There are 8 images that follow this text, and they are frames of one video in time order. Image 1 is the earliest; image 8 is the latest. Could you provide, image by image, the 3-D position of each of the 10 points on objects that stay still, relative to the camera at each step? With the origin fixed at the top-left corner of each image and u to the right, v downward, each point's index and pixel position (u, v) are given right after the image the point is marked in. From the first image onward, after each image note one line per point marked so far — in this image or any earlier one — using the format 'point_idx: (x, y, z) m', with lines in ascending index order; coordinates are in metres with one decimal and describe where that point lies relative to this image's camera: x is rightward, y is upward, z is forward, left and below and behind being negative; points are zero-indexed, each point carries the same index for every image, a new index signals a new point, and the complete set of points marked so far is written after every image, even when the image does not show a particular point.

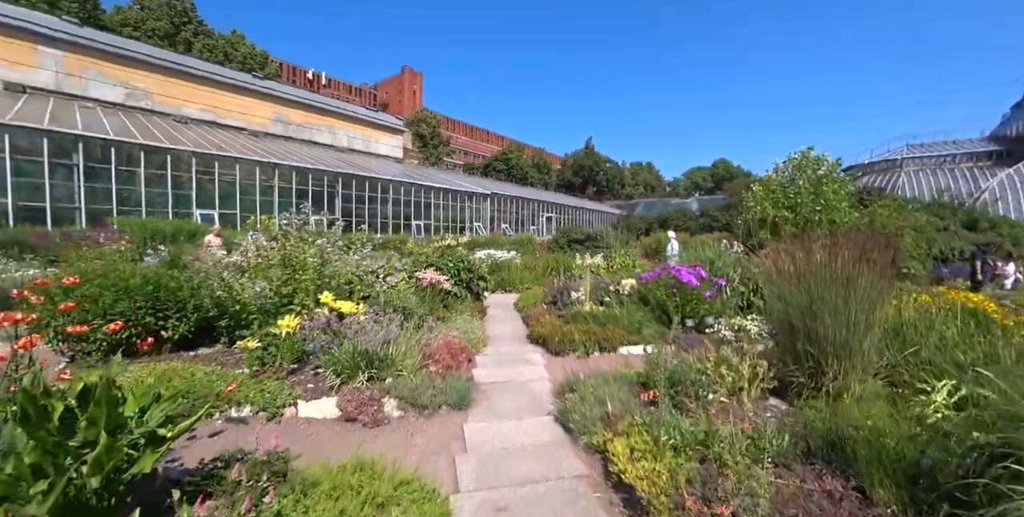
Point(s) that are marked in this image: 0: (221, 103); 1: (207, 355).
0: (-13.1, +6.9, +19.9) m
1: (-3.2, -1.0, +4.6) m
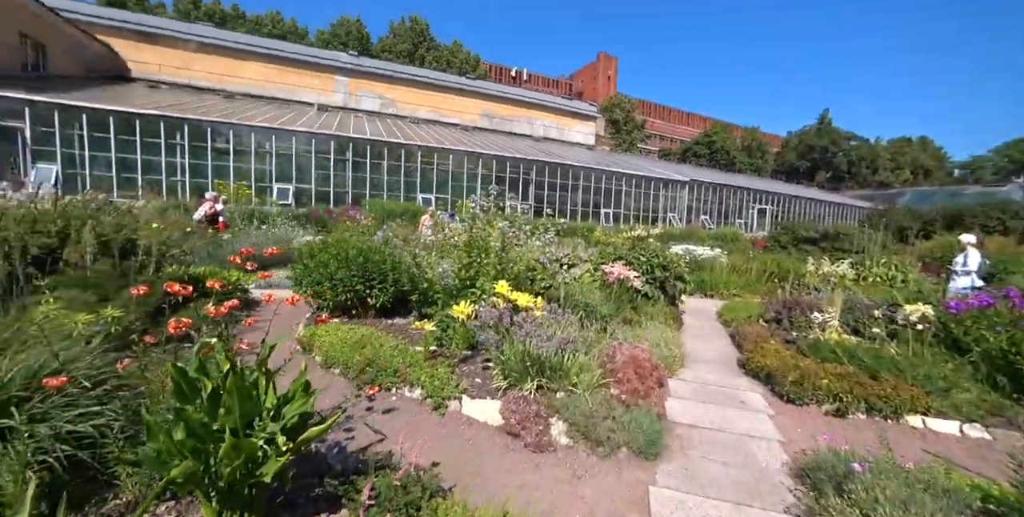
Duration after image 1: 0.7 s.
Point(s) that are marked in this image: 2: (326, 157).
0: (-3.6, +8.1, +22.6) m
1: (-1.3, -0.8, +4.9) m
2: (-5.8, +3.1, +13.4) m
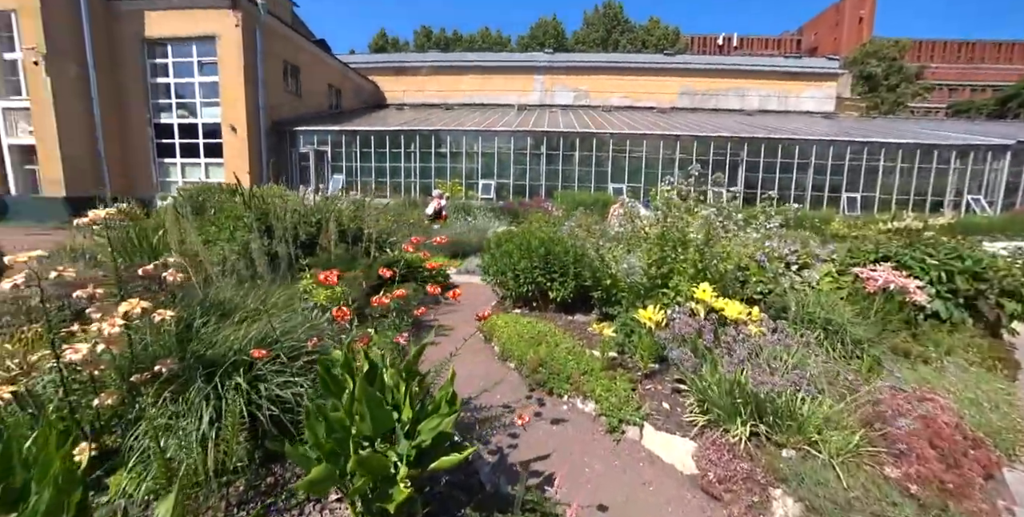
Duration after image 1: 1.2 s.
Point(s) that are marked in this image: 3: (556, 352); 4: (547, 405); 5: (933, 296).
0: (+6.1, +8.4, +21.4) m
1: (+0.7, -0.7, +4.5) m
2: (+0.2, +3.4, +14.0) m
3: (+0.4, -0.9, +4.2) m
4: (+0.3, -1.1, +3.2) m
5: (+3.8, -0.3, +4.1) m
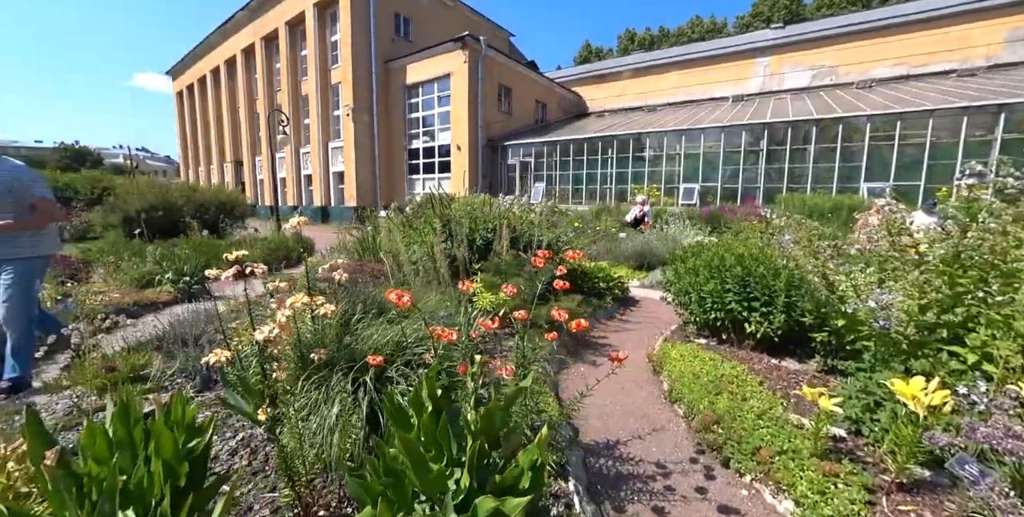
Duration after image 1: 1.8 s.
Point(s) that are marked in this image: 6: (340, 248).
0: (+15.0, +7.4, +15.9) m
1: (+2.1, -0.9, +3.3) m
2: (+6.2, +2.9, +12.0) m
3: (+1.6, -1.1, +3.1) m
4: (+1.1, -1.2, +2.3) m
5: (+4.7, -0.6, +1.5) m
6: (-2.4, +0.2, +6.0) m
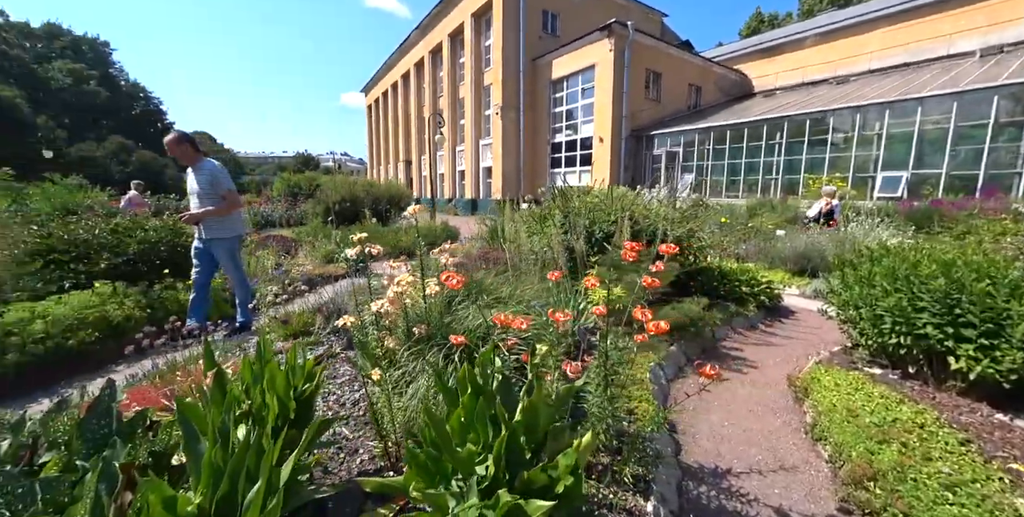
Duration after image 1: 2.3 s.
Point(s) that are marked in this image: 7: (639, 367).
0: (+19.6, +6.6, +9.4) m
1: (+2.6, -0.9, +2.3) m
2: (+9.7, +2.6, +9.0) m
3: (+2.1, -1.1, +2.3) m
4: (+1.3, -1.2, +1.8) m
5: (+4.4, -0.8, -0.3) m
6: (-0.6, +0.3, +6.4) m
7: (+1.0, -0.8, +3.4) m
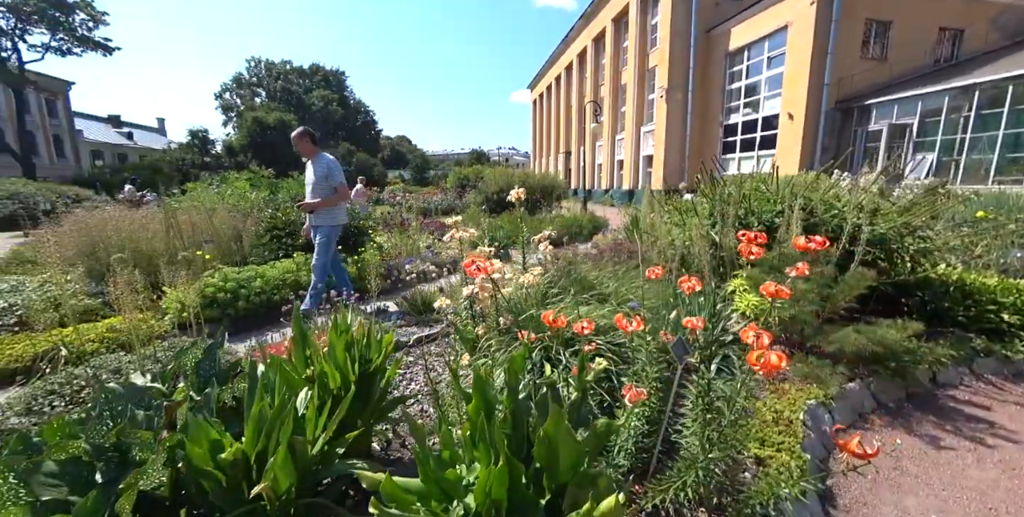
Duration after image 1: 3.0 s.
0: (+21.5, +5.4, +0.8) m
1: (+2.7, -1.0, +0.9) m
2: (+12.0, +2.0, +4.2) m
3: (+2.2, -1.2, +1.1) m
4: (+1.2, -1.2, +0.9) m
5: (+3.3, -1.0, -2.2) m
6: (+1.4, +0.4, +5.9) m
7: (+1.6, -0.8, +2.5) m
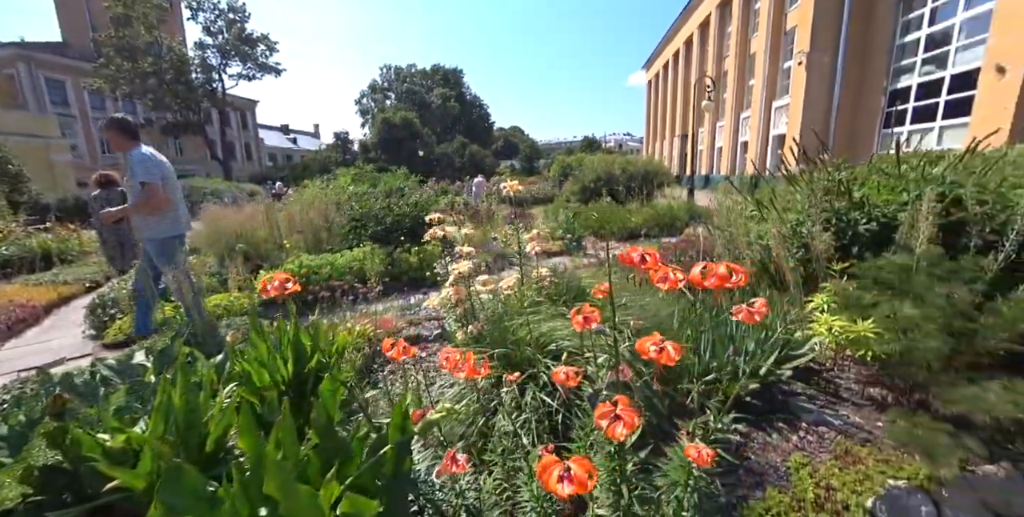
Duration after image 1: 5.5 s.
0: (+20.0, +4.7, -6.0) m
1: (+1.9, -1.1, -0.1) m
2: (+11.9, +1.7, +0.2) m
3: (+1.5, -1.3, +0.2) m
4: (+0.5, -1.2, +0.3) m
5: (+1.6, -1.2, -3.3) m
6: (+2.2, +0.4, +5.0) m
7: (+1.3, -0.9, +1.7) m
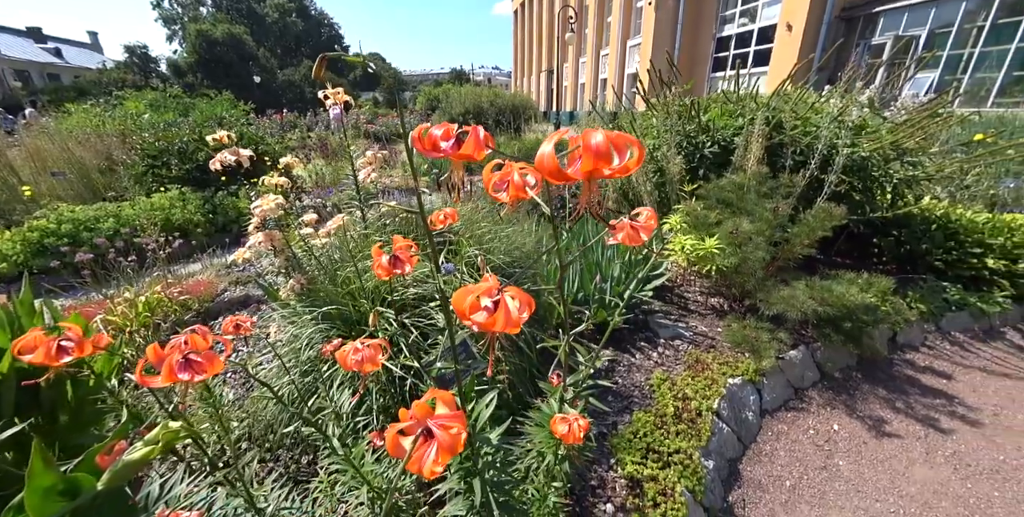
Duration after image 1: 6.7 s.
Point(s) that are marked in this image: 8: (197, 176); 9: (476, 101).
0: (+20.6, +5.5, -1.4) m
1: (+1.9, -0.9, +0.3) m
2: (+11.2, +2.6, +2.8) m
3: (+1.4, -1.1, +0.5) m
4: (+0.4, -1.1, +0.3) m
5: (+2.4, -1.4, -2.8) m
6: (+0.7, +1.2, +5.0) m
7: (+0.8, -0.5, +1.8) m
8: (-3.1, +0.8, +4.4) m
9: (-0.7, +3.0, +8.4) m
